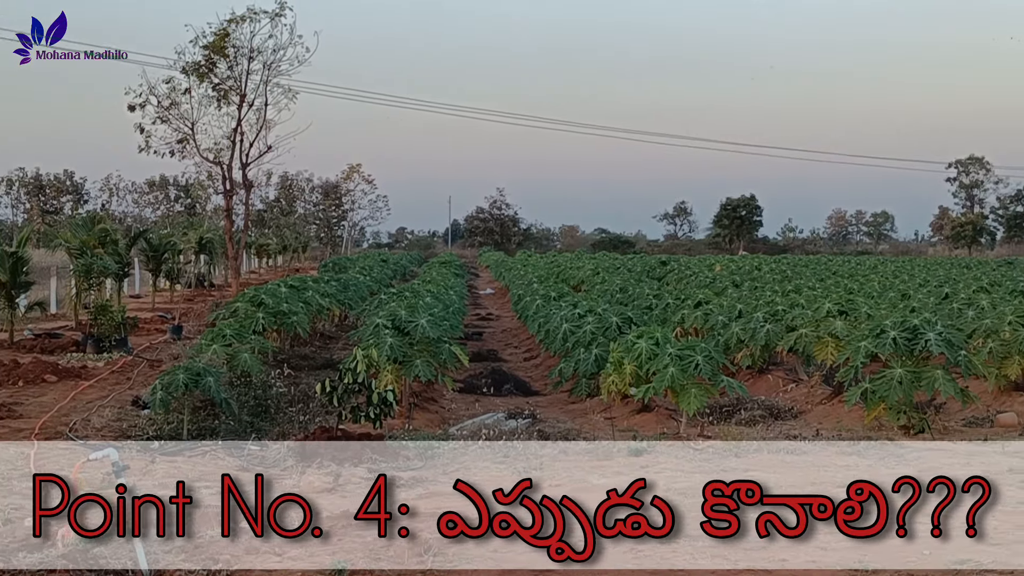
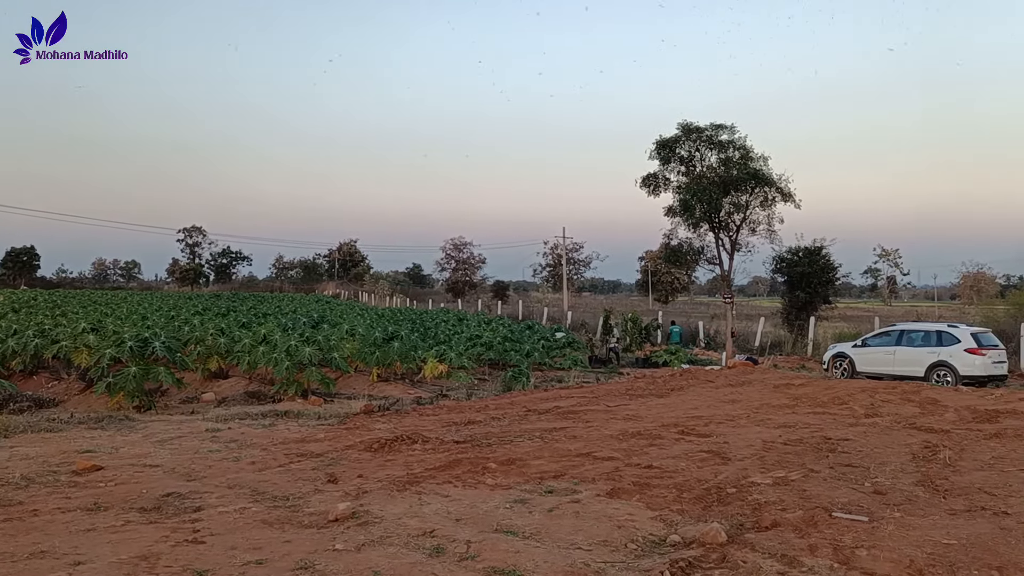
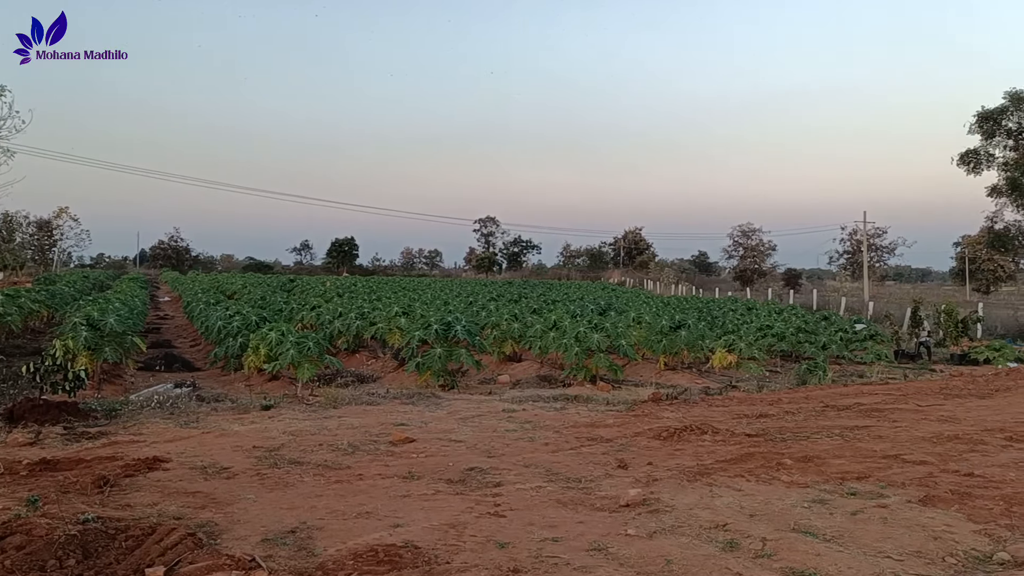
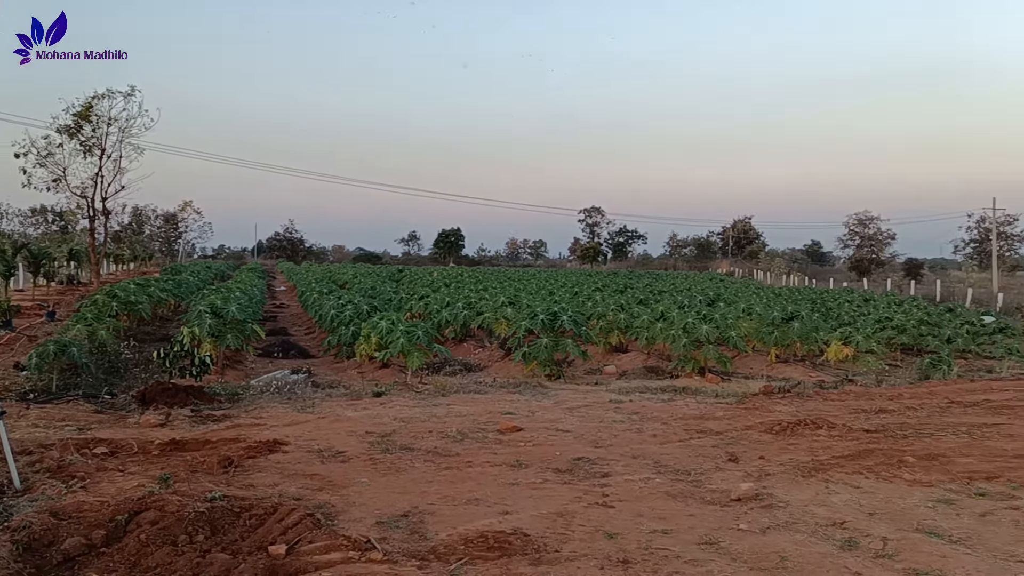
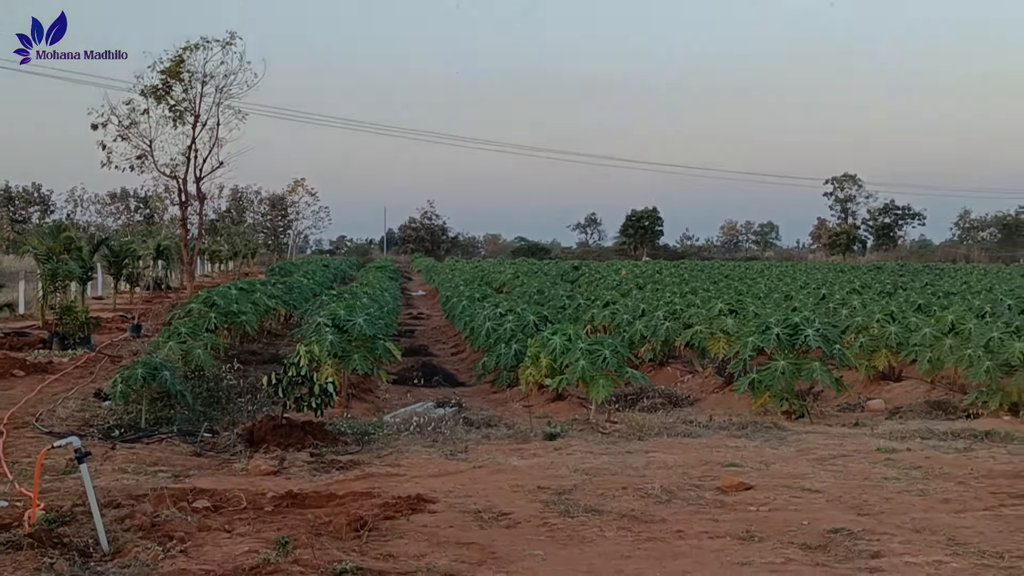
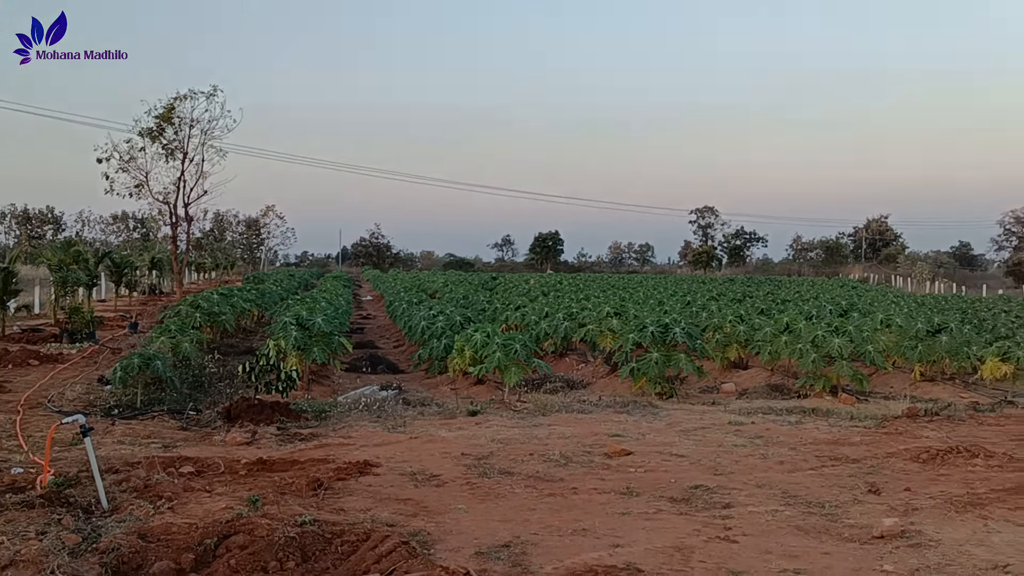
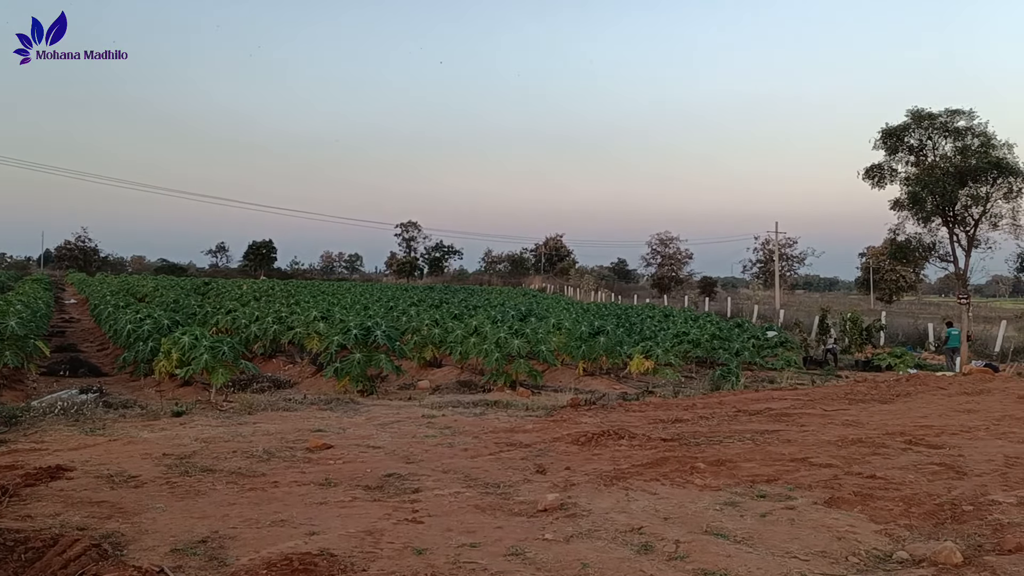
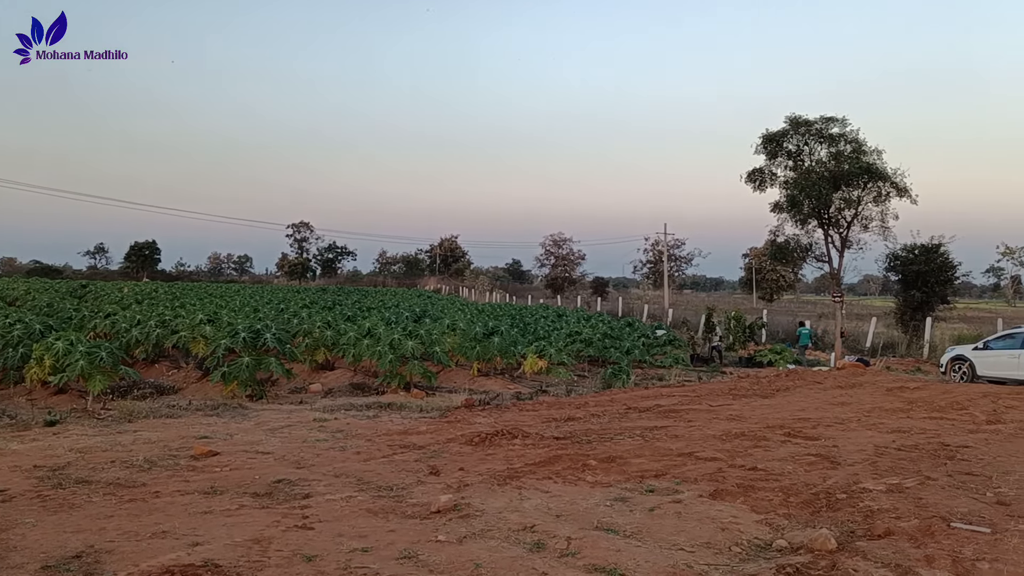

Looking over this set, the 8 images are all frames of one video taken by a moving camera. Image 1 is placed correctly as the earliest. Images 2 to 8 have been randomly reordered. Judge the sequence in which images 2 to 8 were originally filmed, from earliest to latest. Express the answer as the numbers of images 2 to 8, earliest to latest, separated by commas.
5, 6, 4, 3, 7, 8, 2
